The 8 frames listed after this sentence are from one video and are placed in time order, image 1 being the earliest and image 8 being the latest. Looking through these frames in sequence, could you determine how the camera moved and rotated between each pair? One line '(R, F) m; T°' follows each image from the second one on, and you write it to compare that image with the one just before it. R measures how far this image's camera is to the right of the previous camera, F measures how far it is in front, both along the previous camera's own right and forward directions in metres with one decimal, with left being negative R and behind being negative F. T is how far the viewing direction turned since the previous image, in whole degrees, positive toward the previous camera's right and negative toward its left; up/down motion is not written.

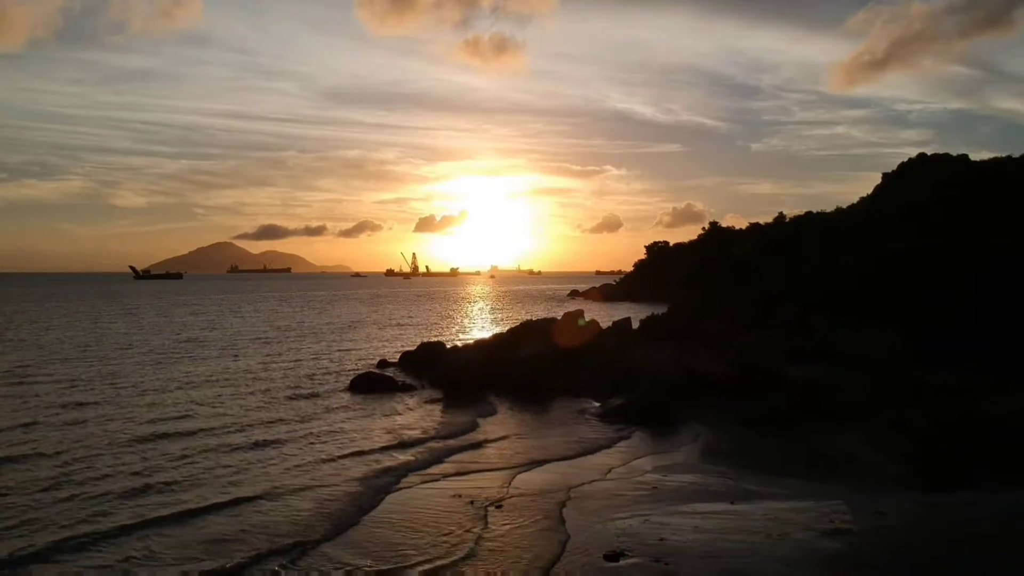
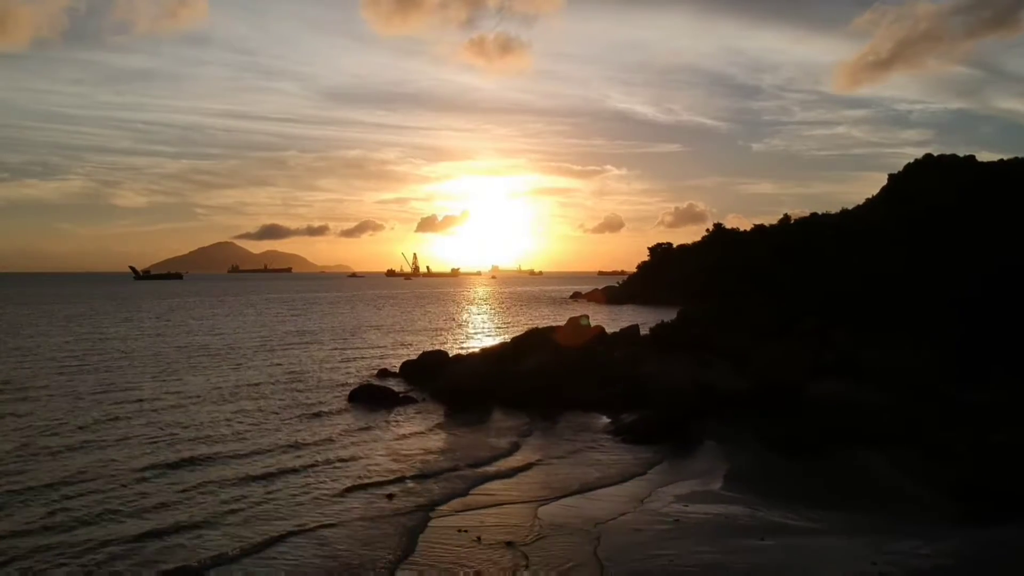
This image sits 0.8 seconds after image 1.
(-0.3, +1.1) m; 0°
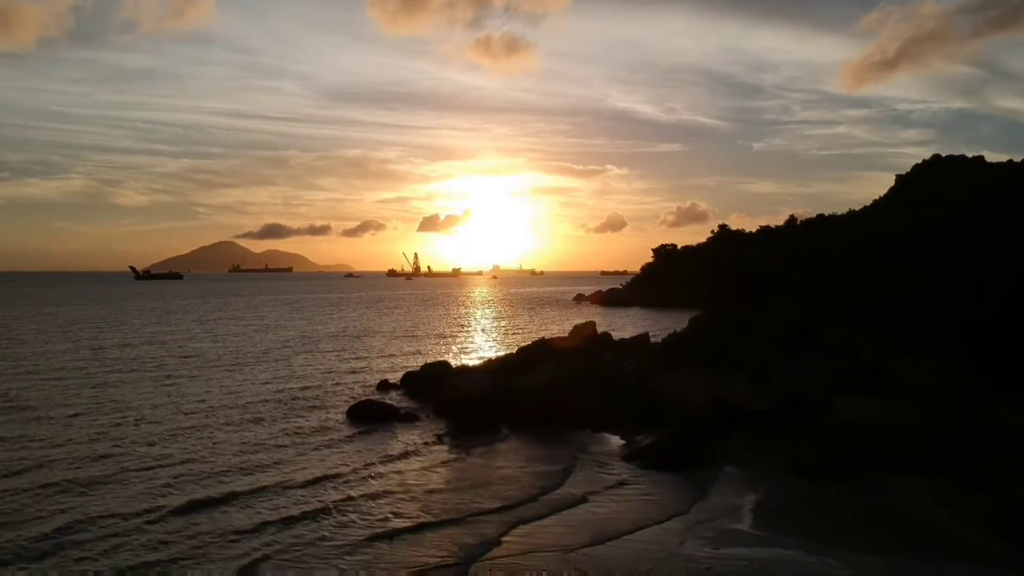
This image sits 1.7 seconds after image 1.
(-0.3, +1.6) m; 0°
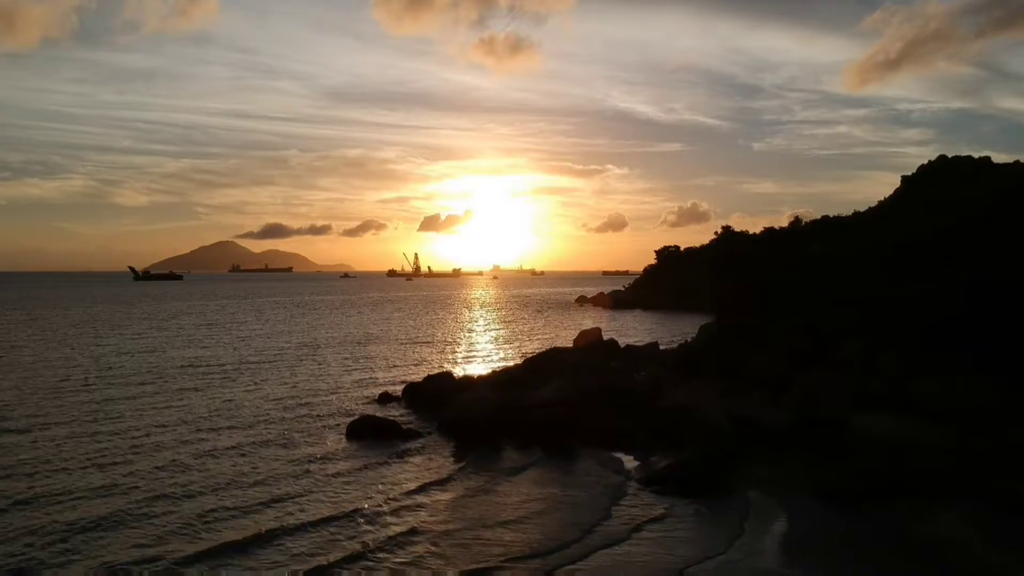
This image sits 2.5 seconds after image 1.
(-0.3, +1.3) m; 0°
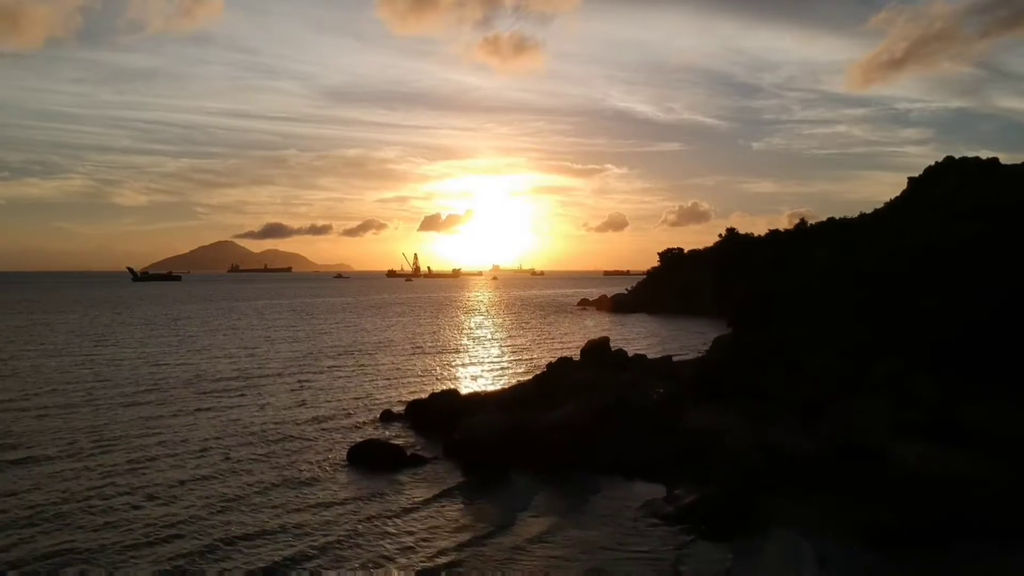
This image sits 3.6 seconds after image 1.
(-0.4, +1.6) m; 0°
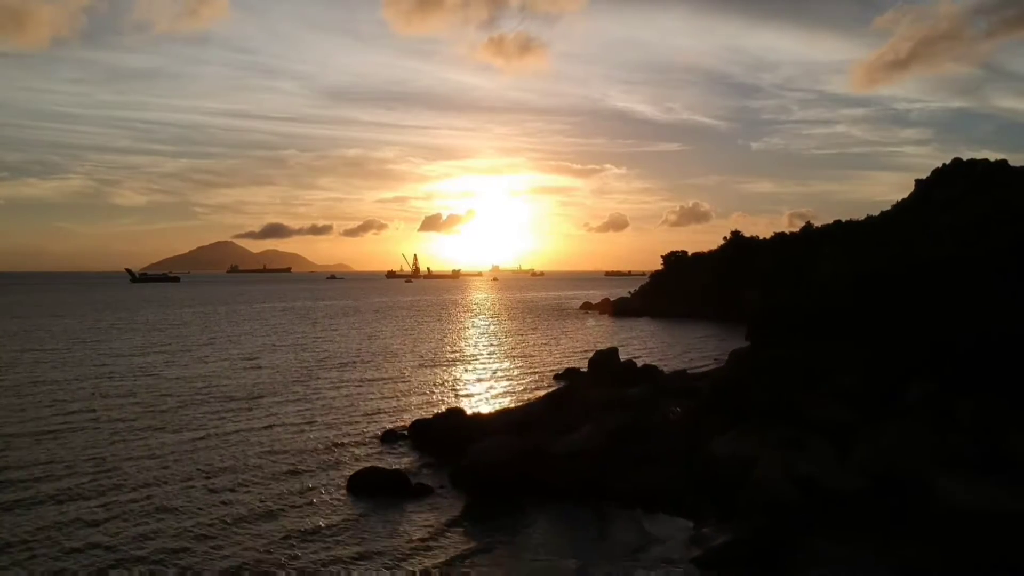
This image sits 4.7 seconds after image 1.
(-0.5, +1.8) m; 0°
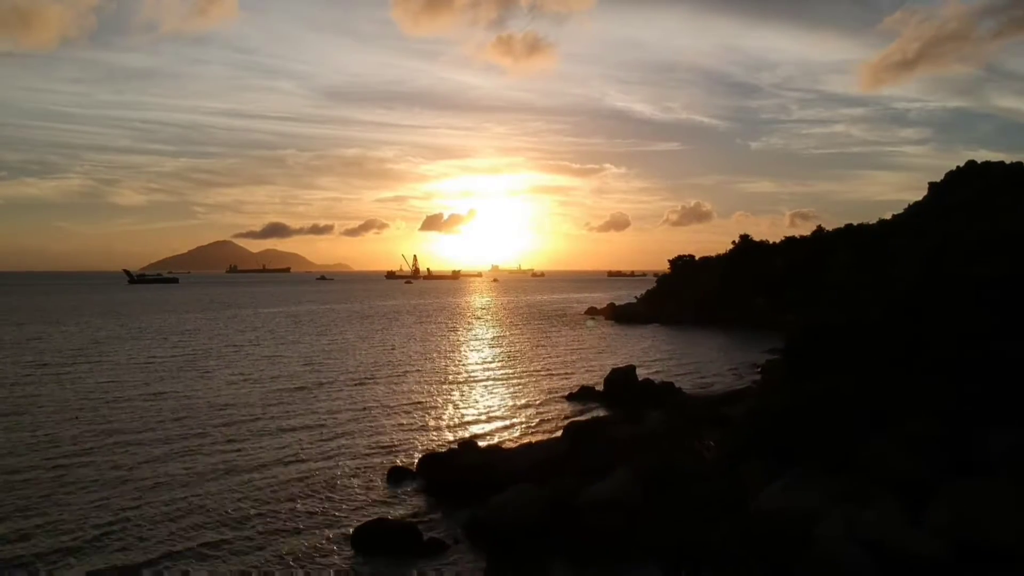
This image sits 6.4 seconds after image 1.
(-0.8, +2.8) m; 0°
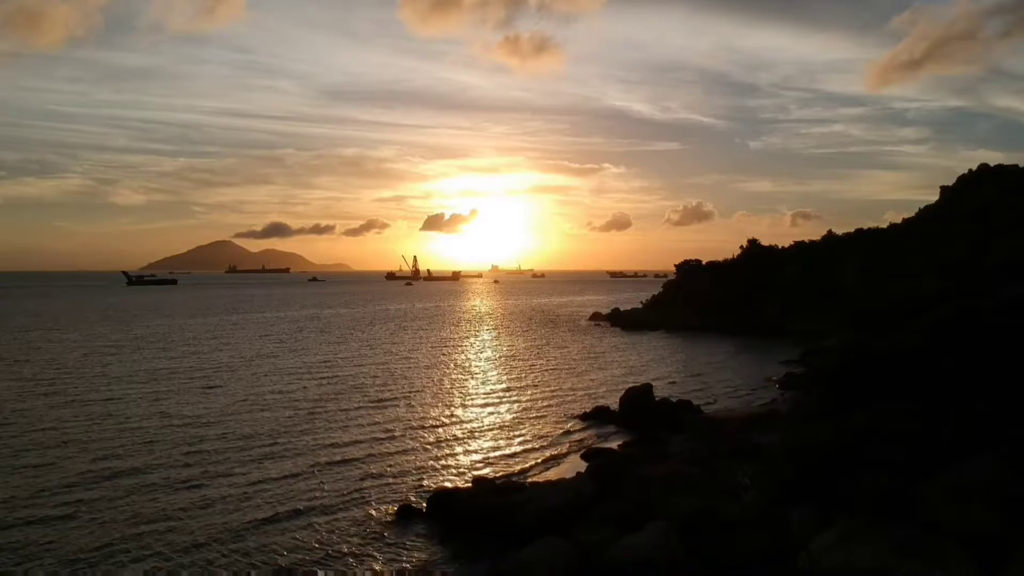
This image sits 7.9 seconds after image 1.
(-0.8, +2.4) m; 0°
